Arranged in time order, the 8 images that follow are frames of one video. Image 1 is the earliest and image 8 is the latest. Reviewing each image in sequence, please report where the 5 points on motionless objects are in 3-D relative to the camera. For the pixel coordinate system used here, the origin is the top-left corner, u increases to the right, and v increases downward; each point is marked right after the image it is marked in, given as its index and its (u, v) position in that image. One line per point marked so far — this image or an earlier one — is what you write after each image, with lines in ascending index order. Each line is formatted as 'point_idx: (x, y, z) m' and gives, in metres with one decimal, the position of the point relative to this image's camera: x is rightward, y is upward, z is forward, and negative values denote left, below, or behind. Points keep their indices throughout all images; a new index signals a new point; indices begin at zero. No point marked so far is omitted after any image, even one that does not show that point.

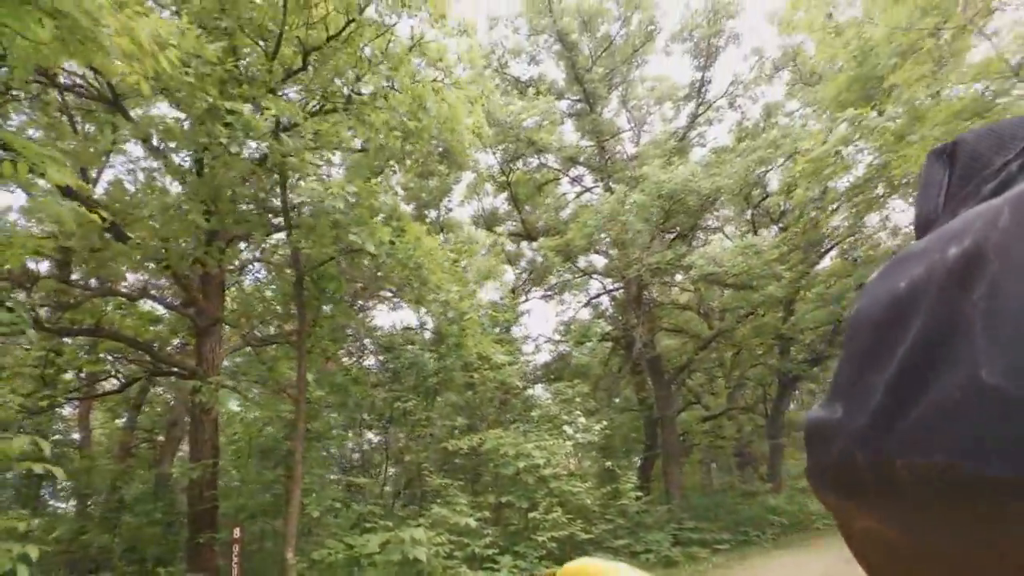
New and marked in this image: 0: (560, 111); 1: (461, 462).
0: (+0.9, +3.3, +13.5) m
1: (-0.5, -1.9, +7.7) m
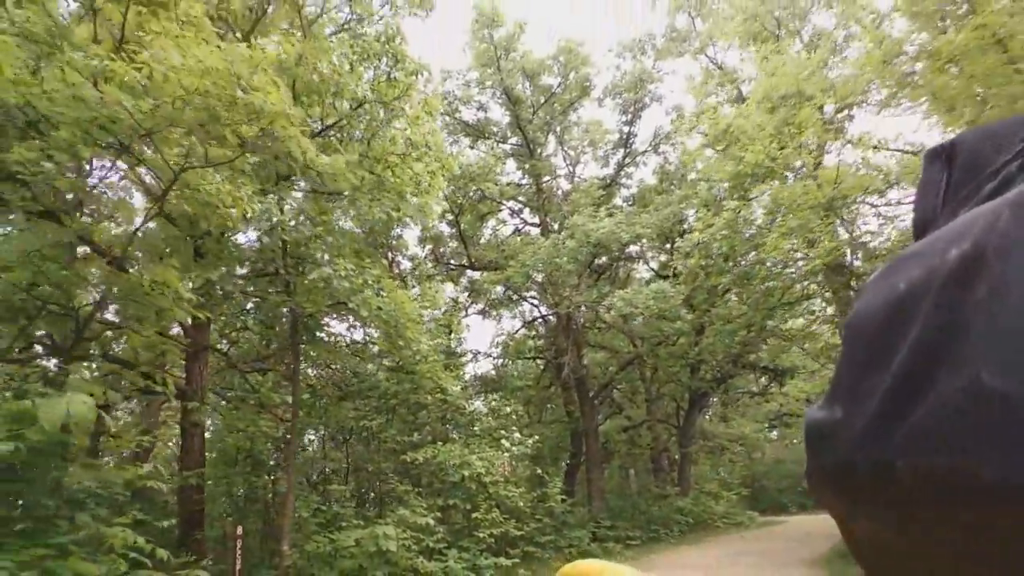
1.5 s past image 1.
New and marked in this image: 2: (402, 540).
0: (-0.2, +2.8, +15.0) m
1: (-1.1, -2.3, +9.1) m
2: (-1.1, -2.5, +7.3) m
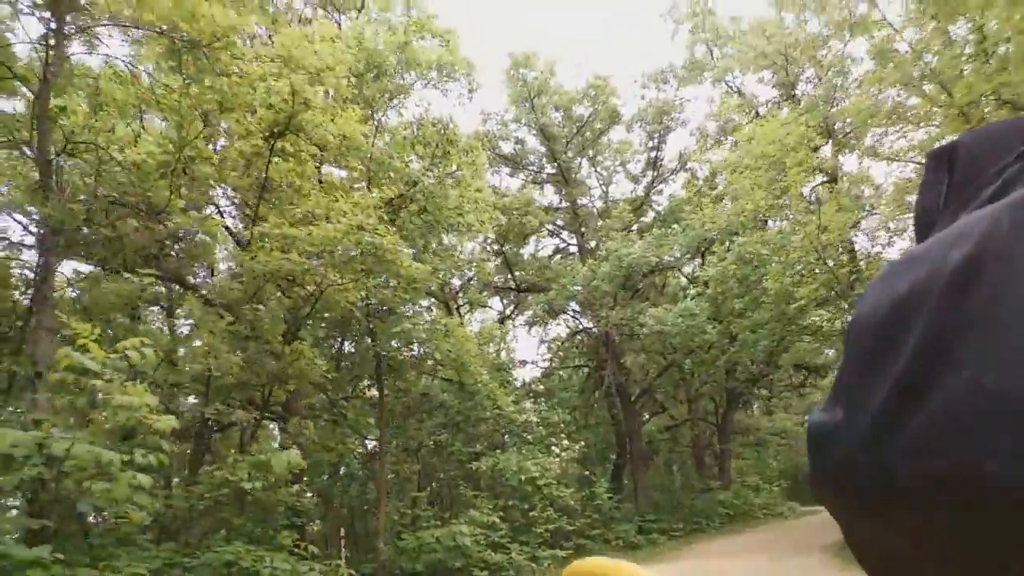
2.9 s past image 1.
0: (+0.6, +2.5, +16.3) m
1: (-0.4, -2.8, +10.5) m
2: (-0.5, -3.0, +8.7) m
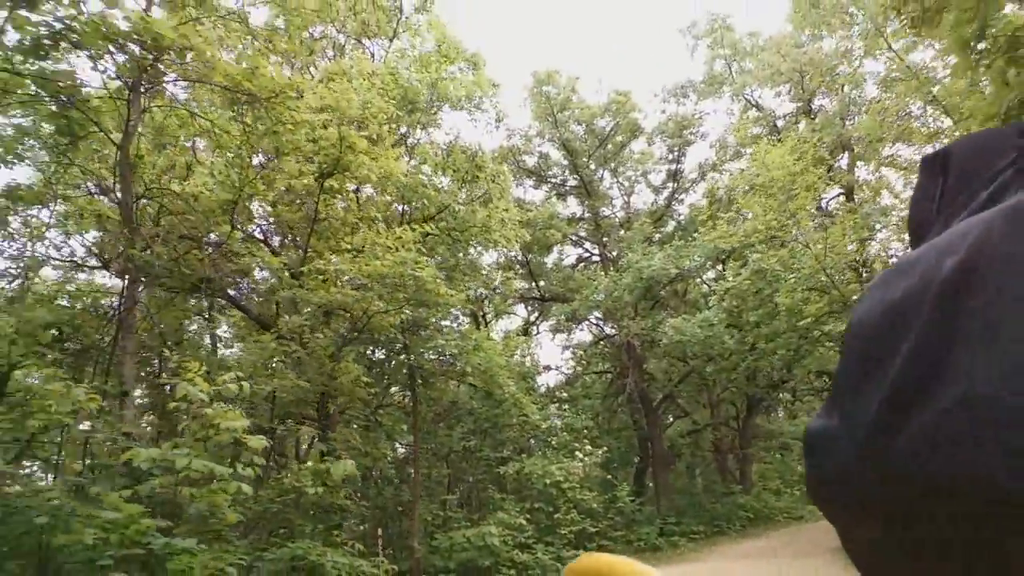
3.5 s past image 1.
0: (+1.2, +2.3, +16.8) m
1: (0.0, -2.9, +11.0) m
2: (-0.1, -3.2, +9.3) m
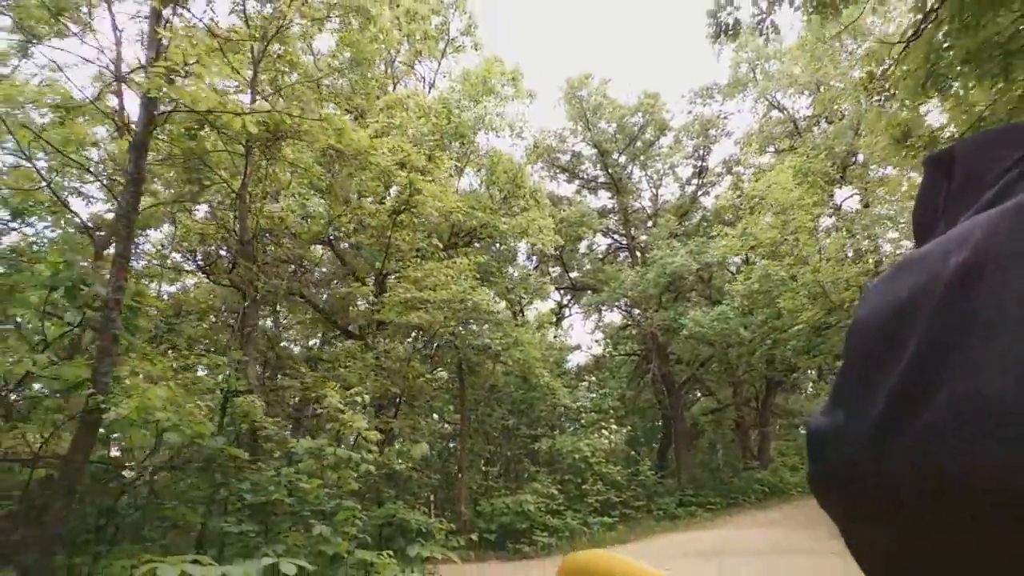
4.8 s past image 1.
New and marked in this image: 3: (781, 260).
0: (+2.1, +2.5, +18.0) m
1: (+0.5, -2.9, +12.5) m
2: (+0.3, -3.2, +10.7) m
3: (+4.5, +0.5, +12.3) m
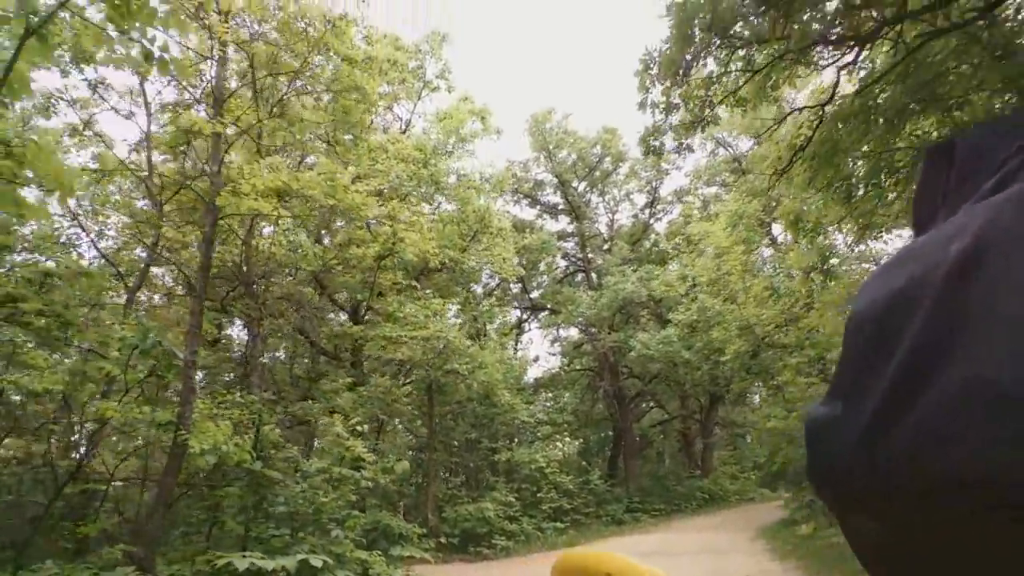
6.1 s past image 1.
0: (+1.1, +2.0, +19.2) m
1: (-0.2, -3.3, +13.6) m
2: (-0.3, -3.6, +11.8) m
3: (+3.8, -0.1, +13.7) m
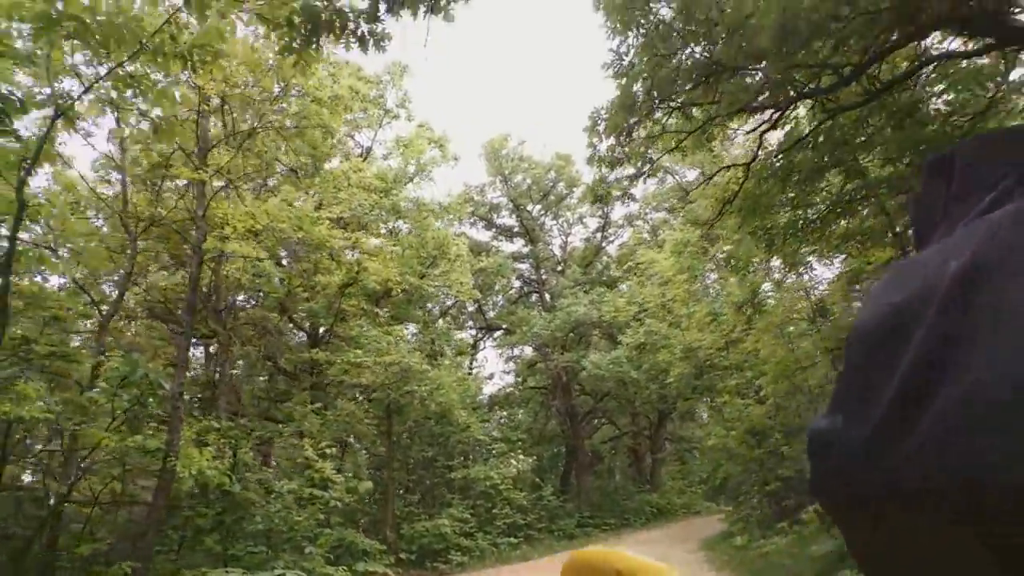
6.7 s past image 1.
0: (0.0, +1.5, +19.8) m
1: (-1.0, -3.8, +14.0) m
2: (-1.0, -4.0, +12.2) m
3: (+3.0, -0.5, +14.4) m
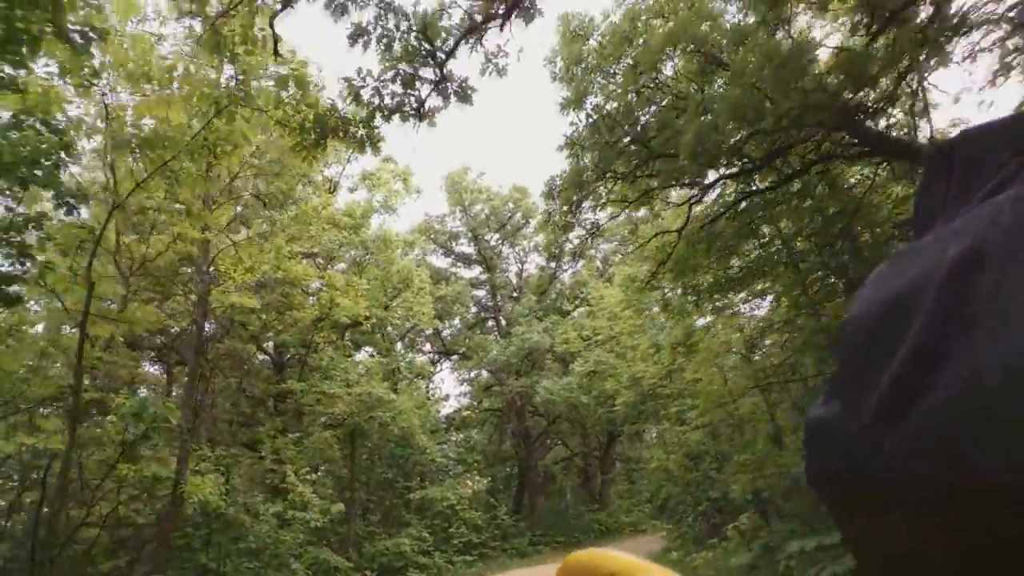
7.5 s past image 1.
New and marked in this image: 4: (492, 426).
0: (-1.2, +0.7, +20.6) m
1: (-1.9, -4.3, +14.6) m
2: (-1.8, -4.5, +12.9) m
3: (+2.1, -1.2, +15.3) m
4: (-0.6, -3.9, +20.0) m
